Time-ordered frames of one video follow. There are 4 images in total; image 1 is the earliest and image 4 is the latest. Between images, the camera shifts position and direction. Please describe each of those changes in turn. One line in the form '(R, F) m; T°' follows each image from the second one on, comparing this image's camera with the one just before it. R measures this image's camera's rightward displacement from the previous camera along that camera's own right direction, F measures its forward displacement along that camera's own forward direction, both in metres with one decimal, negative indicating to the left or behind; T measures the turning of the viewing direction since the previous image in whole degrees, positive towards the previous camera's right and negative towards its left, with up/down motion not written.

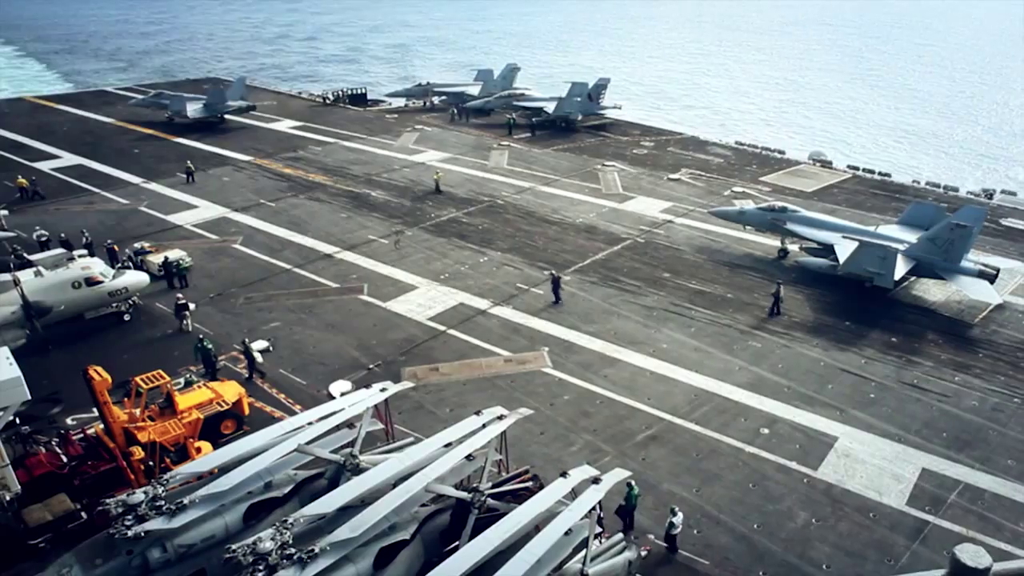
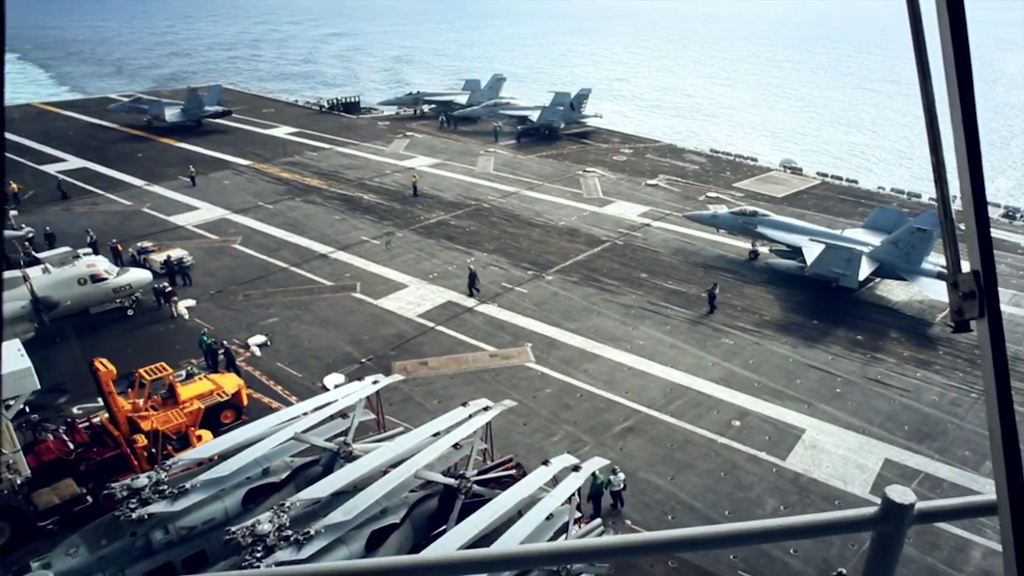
(0.0, -1.1) m; +1°
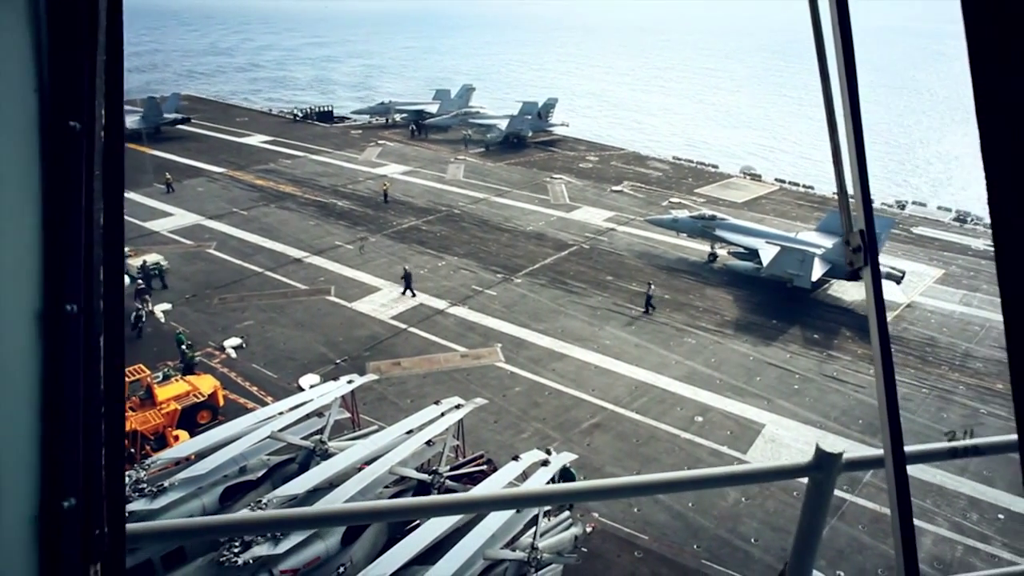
(+0.2, -0.8) m; +2°
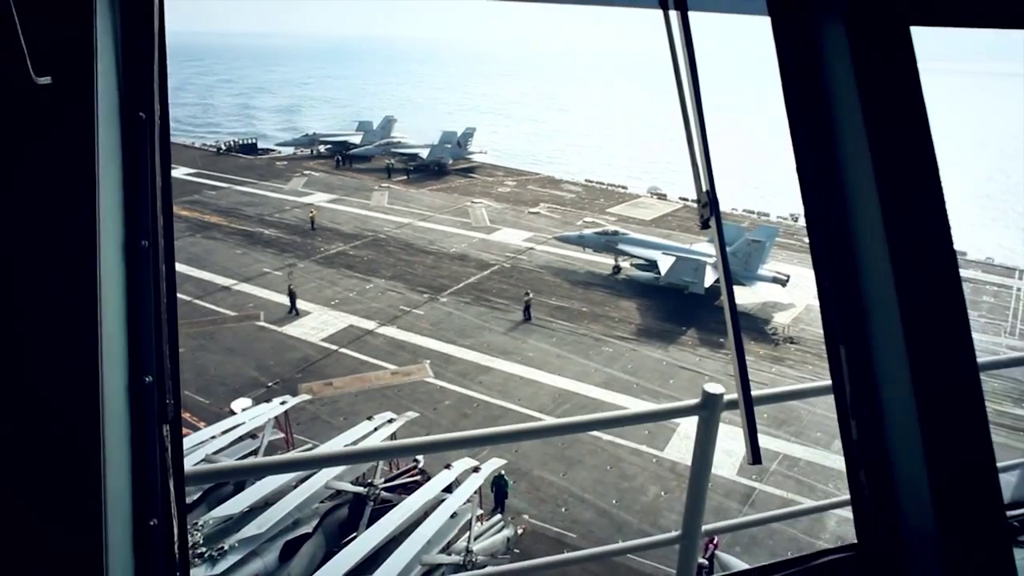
(+0.2, -1.4) m; +6°
